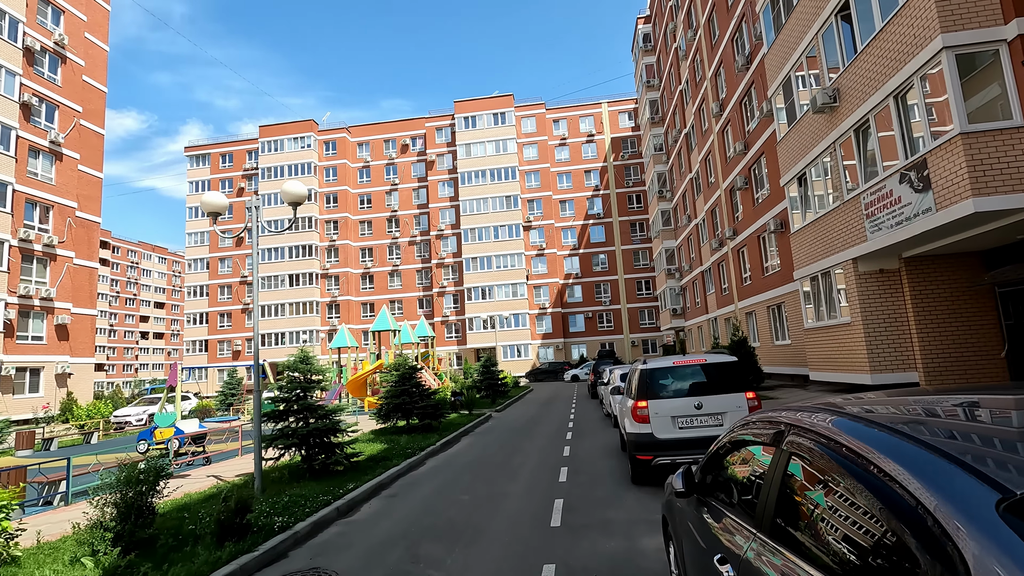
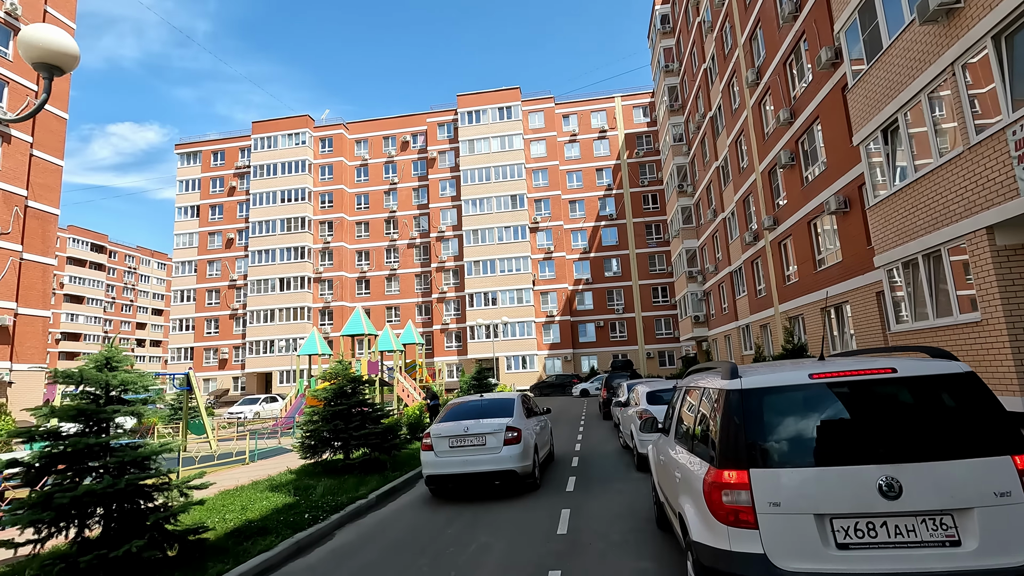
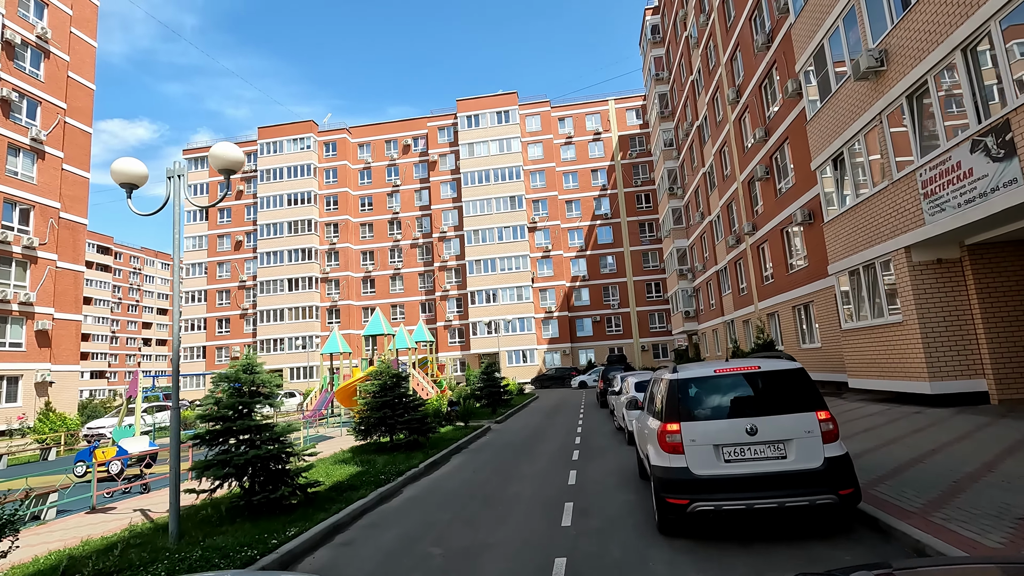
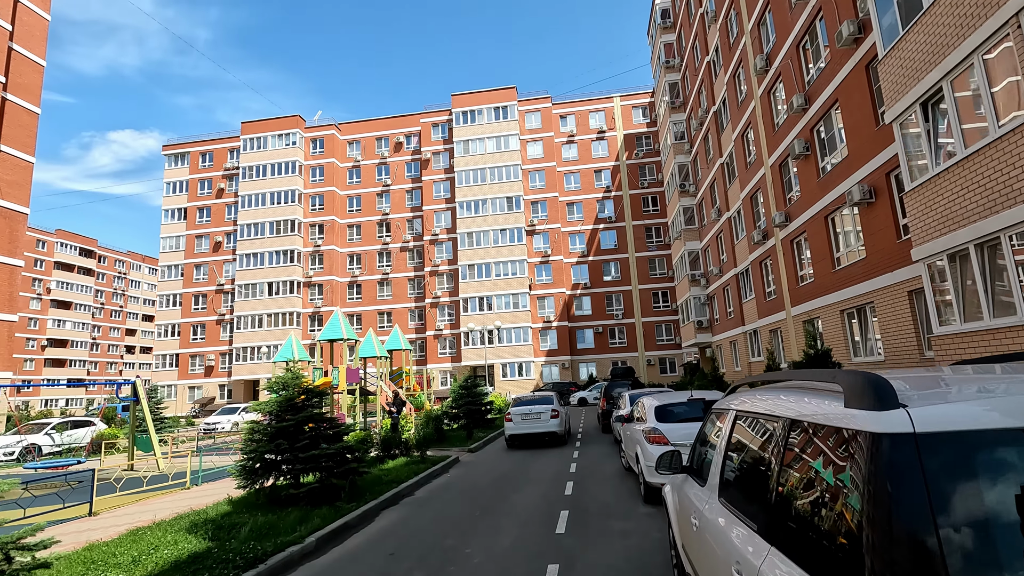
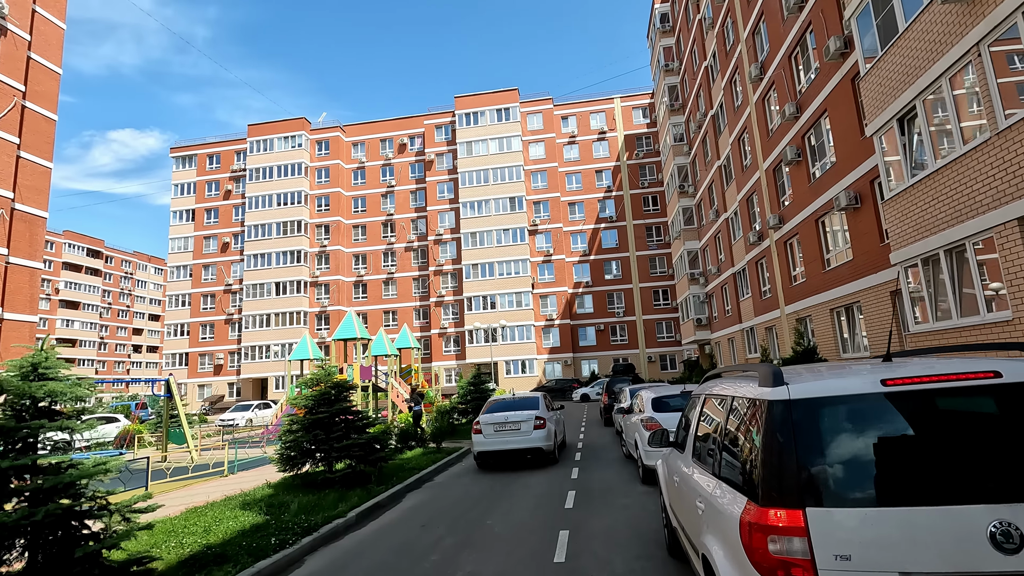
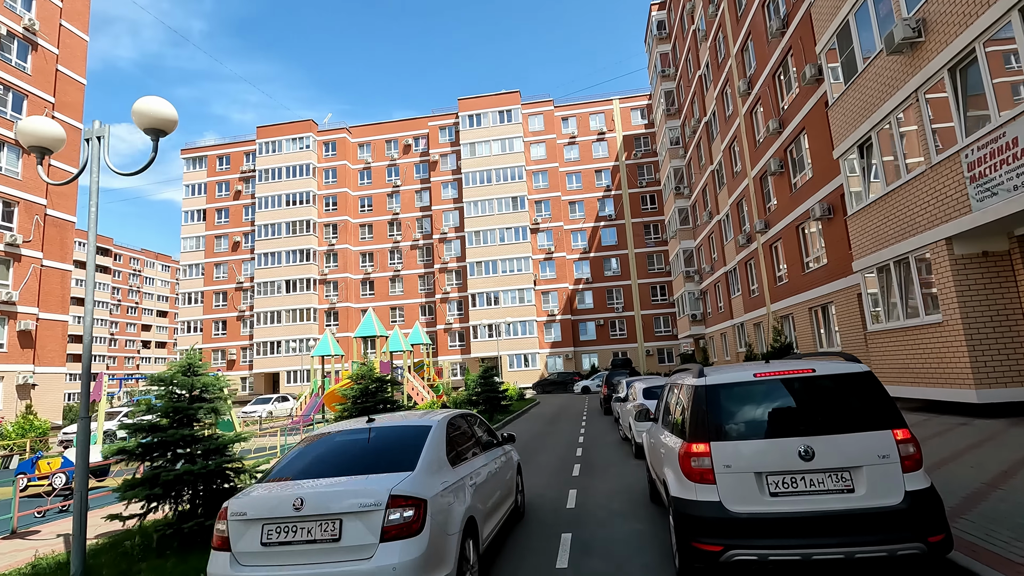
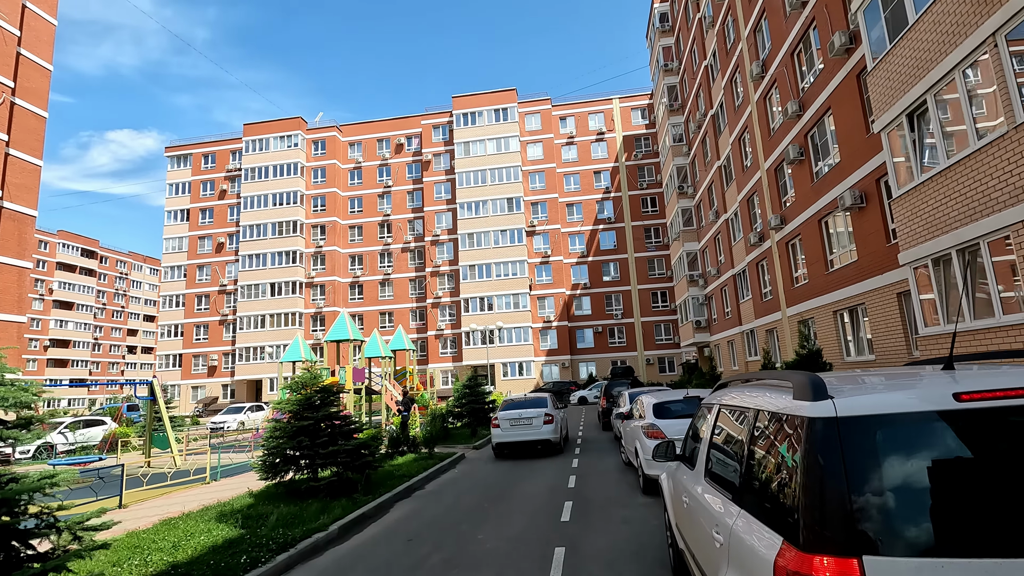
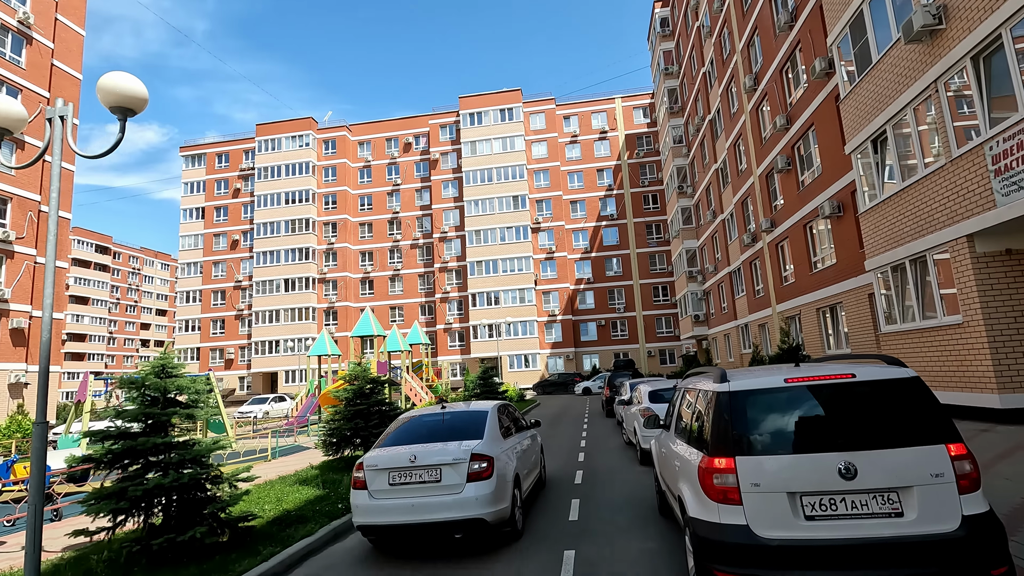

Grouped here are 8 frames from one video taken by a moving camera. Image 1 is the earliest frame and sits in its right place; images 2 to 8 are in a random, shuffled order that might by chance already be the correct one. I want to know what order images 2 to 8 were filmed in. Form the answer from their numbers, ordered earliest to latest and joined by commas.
3, 6, 8, 2, 5, 7, 4
